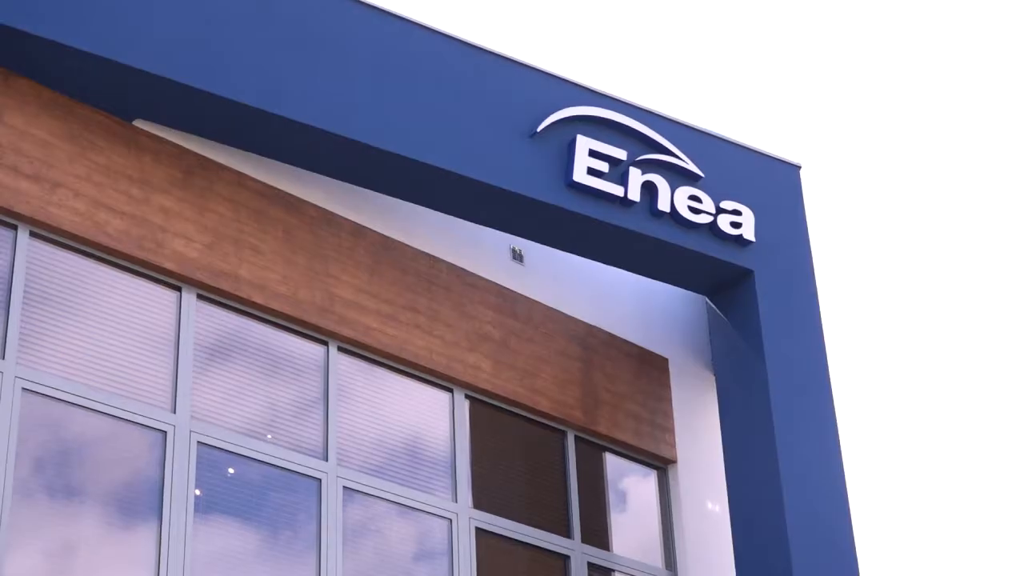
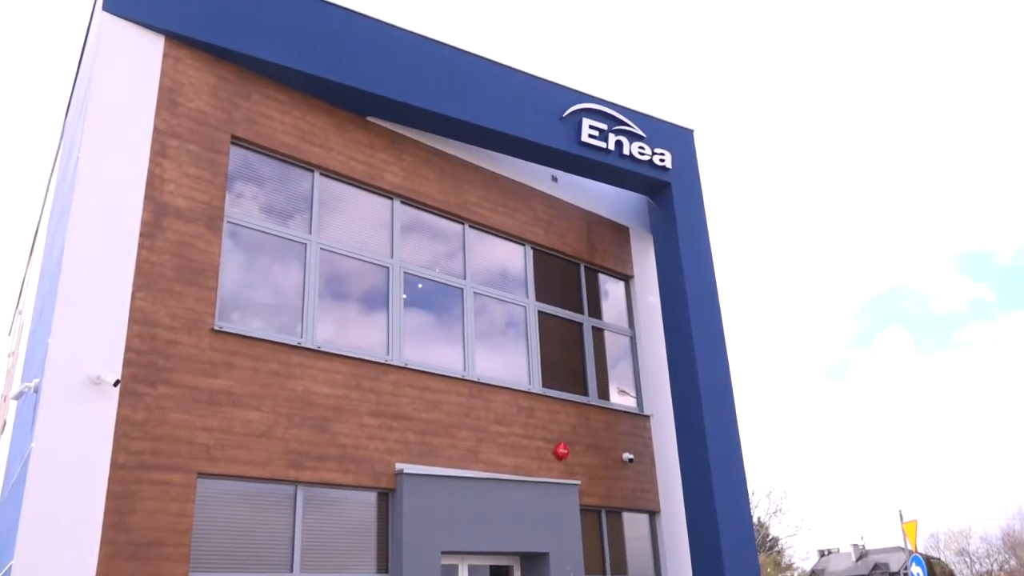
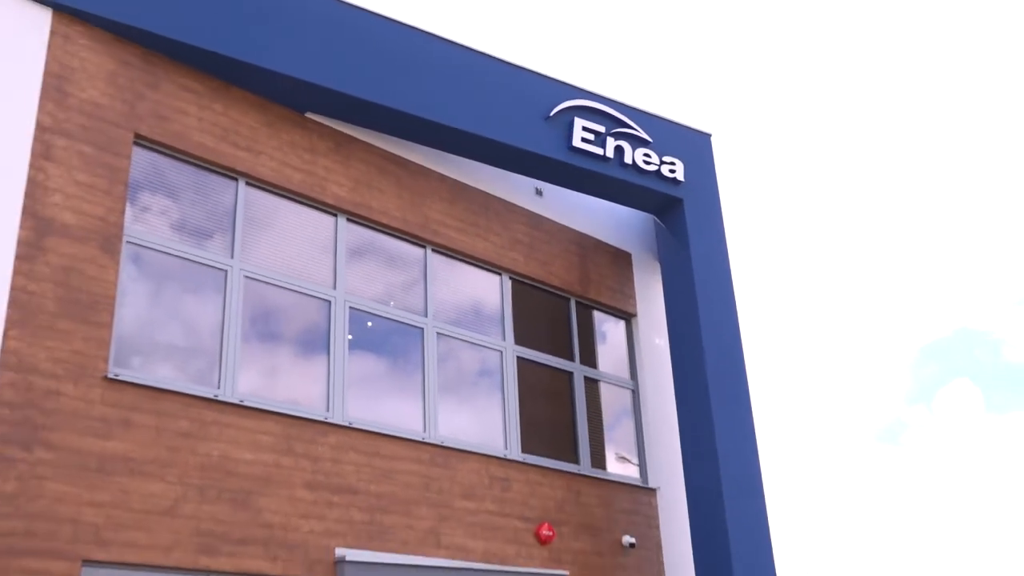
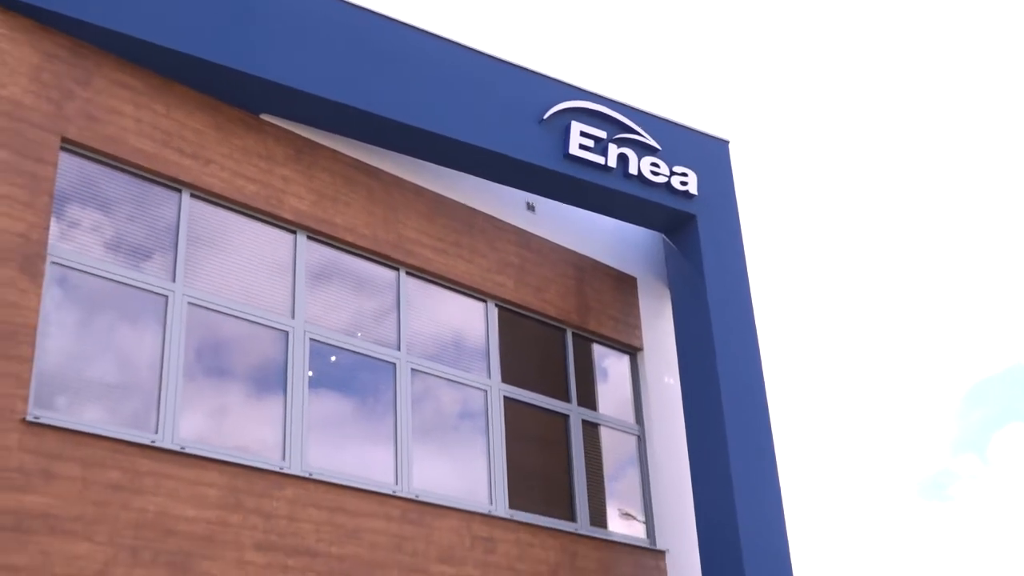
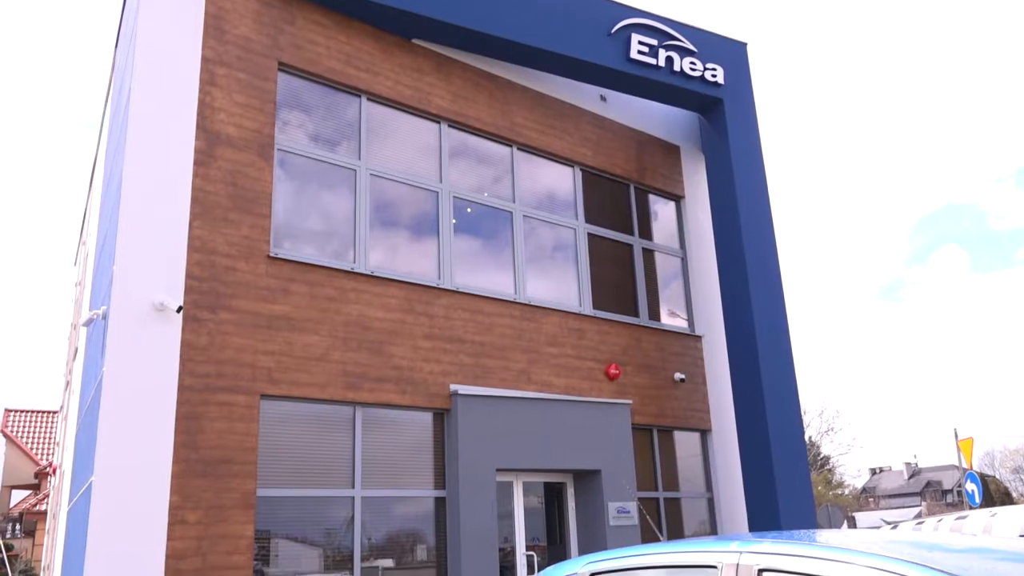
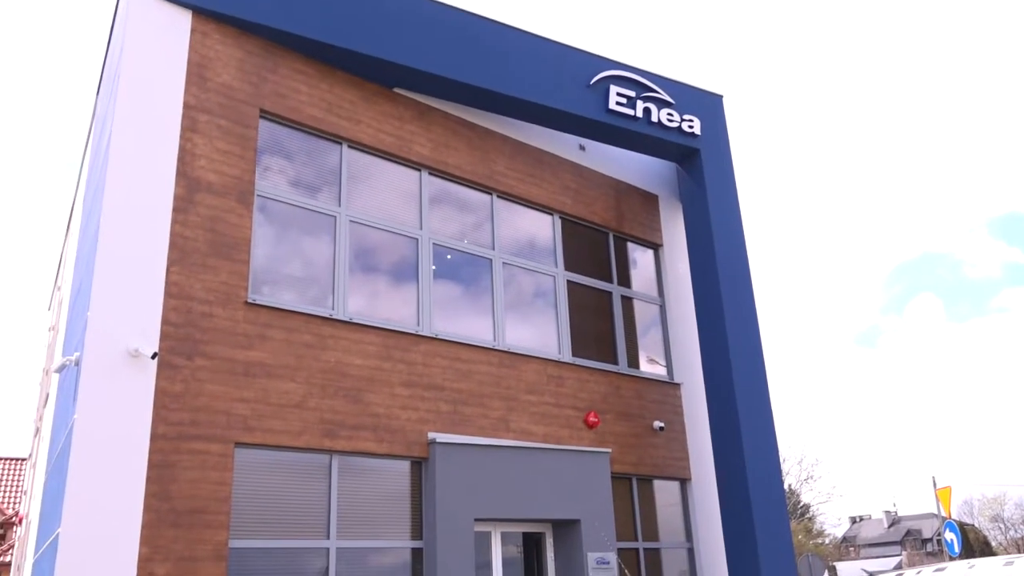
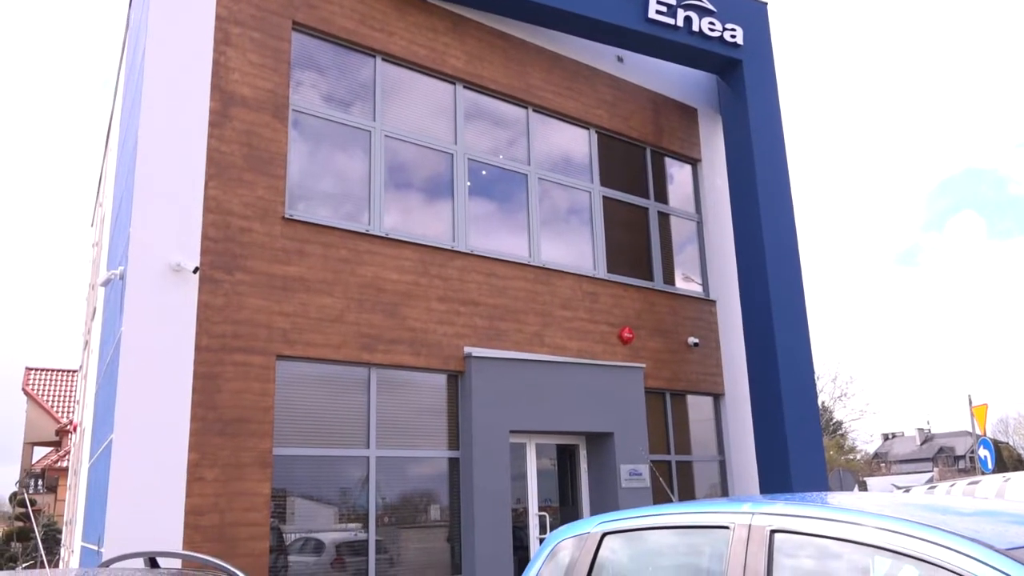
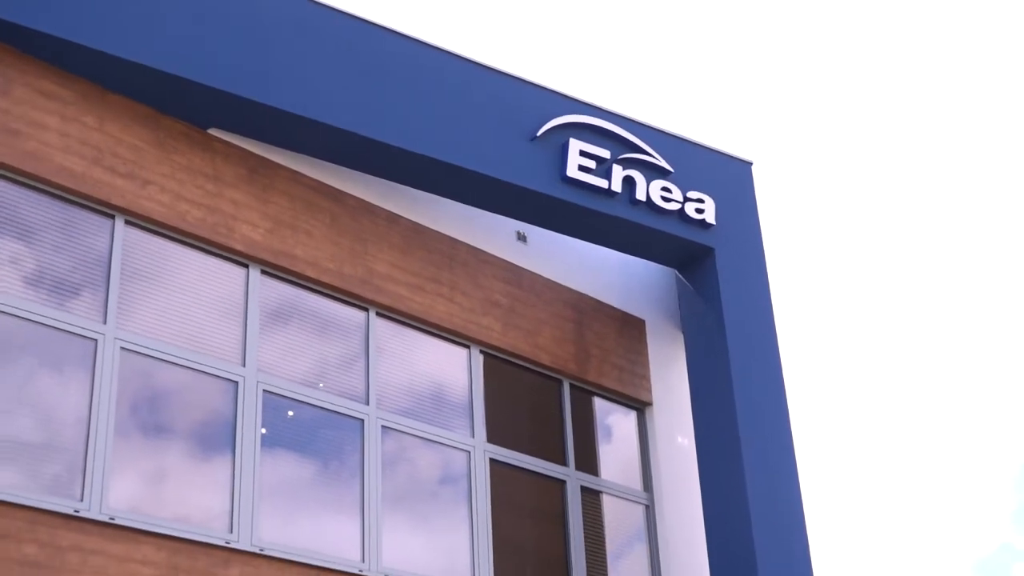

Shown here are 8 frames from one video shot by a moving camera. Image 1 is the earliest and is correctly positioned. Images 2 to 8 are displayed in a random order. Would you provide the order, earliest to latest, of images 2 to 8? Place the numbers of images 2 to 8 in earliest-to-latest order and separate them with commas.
8, 4, 3, 2, 6, 5, 7
